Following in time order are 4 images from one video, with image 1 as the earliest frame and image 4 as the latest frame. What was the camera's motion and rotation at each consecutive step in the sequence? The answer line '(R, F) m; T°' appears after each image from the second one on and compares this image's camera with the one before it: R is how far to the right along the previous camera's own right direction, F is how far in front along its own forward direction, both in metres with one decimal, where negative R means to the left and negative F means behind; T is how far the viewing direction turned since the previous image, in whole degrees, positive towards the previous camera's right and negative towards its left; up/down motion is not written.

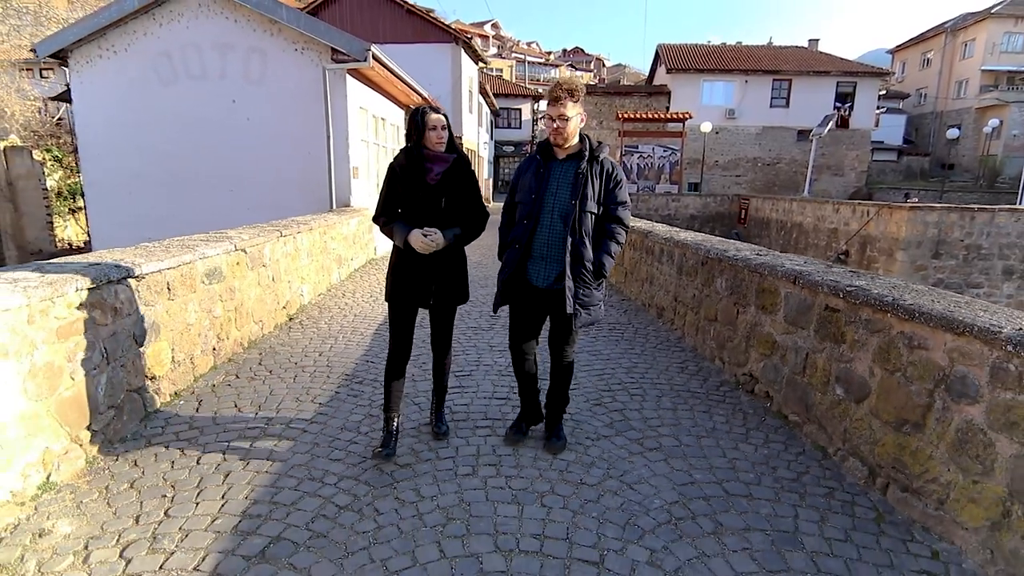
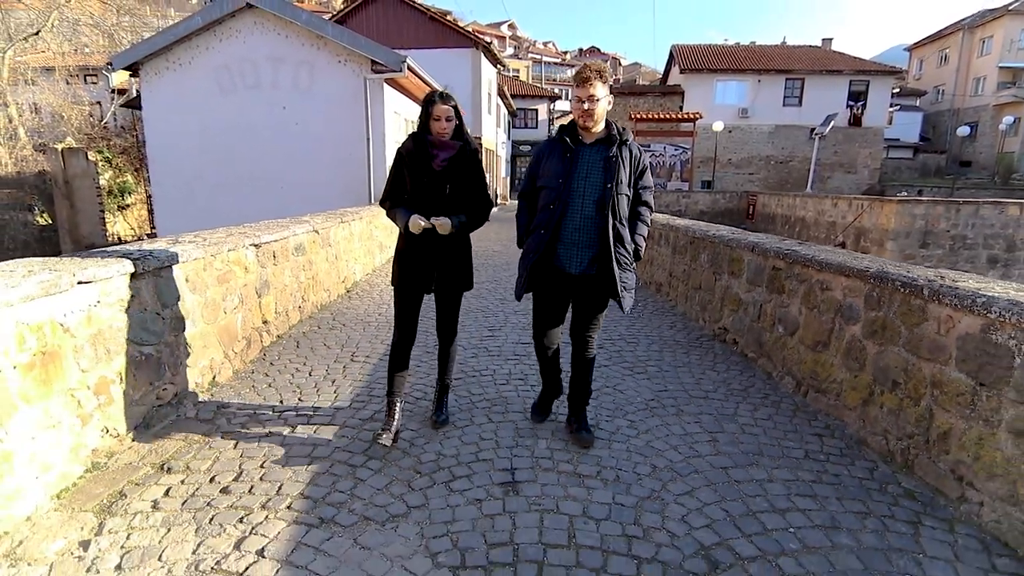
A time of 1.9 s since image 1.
(0.0, -0.9) m; -2°
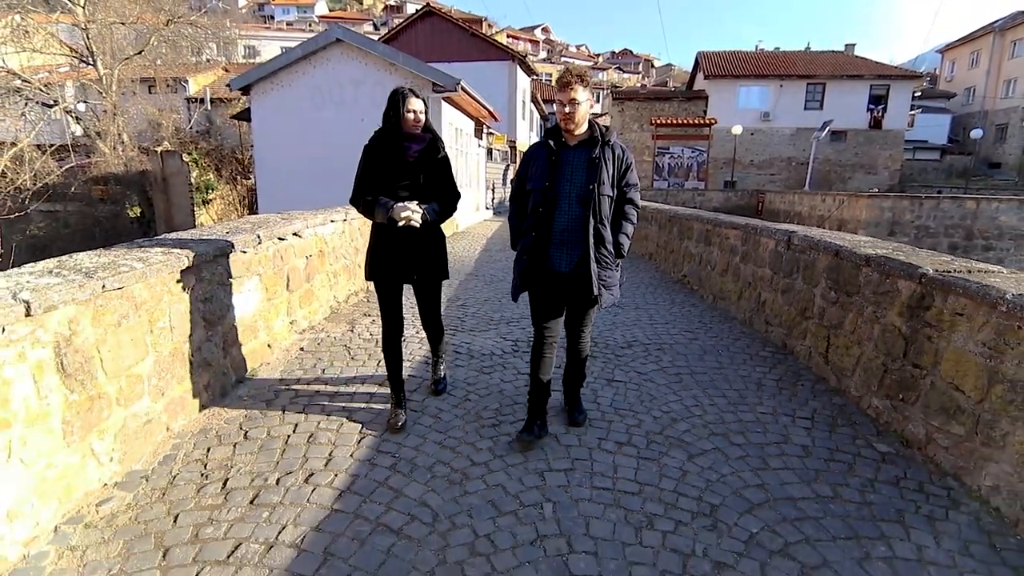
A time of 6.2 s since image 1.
(0.0, -2.3) m; -3°
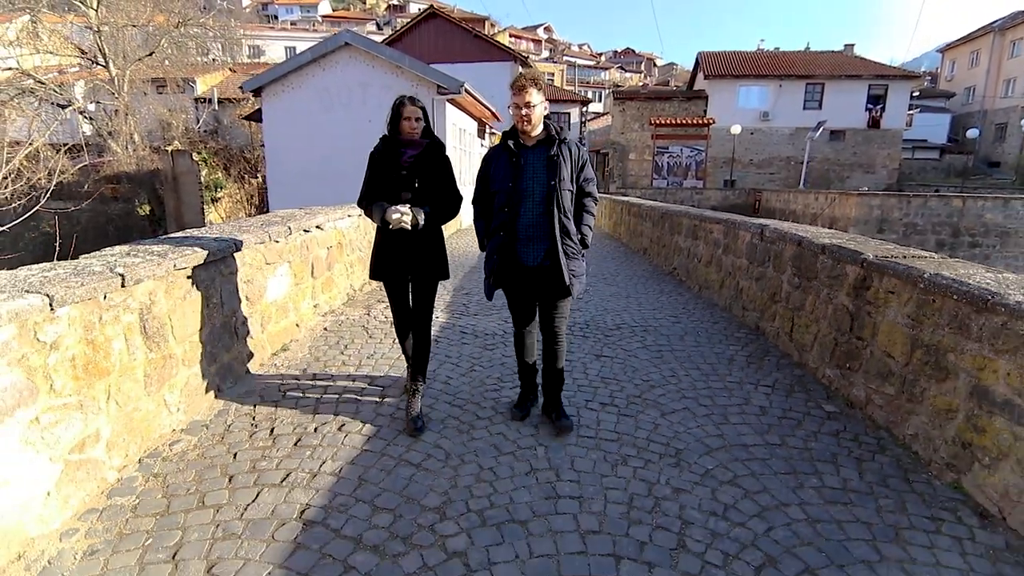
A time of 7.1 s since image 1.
(0.0, -0.5) m; 0°
